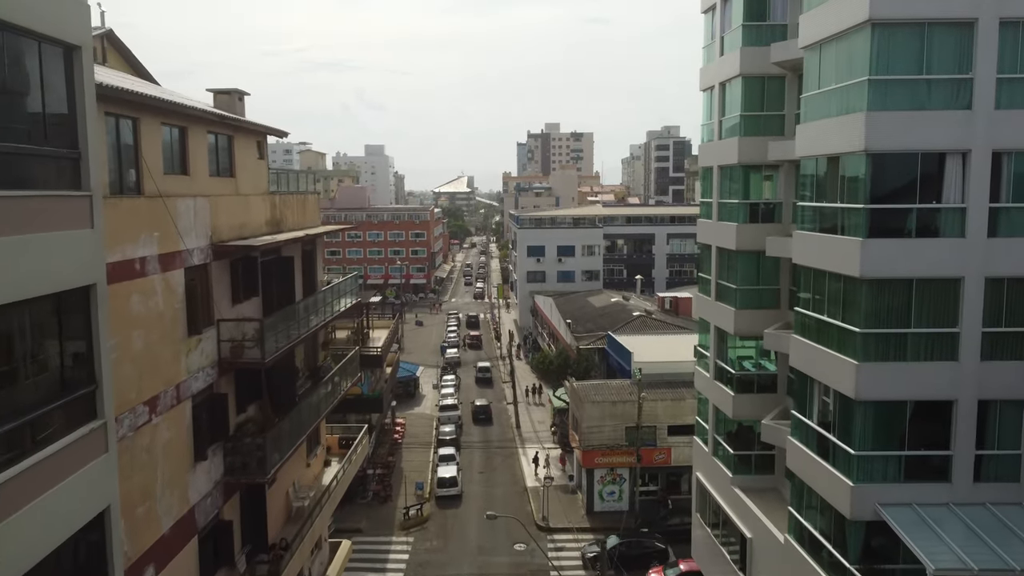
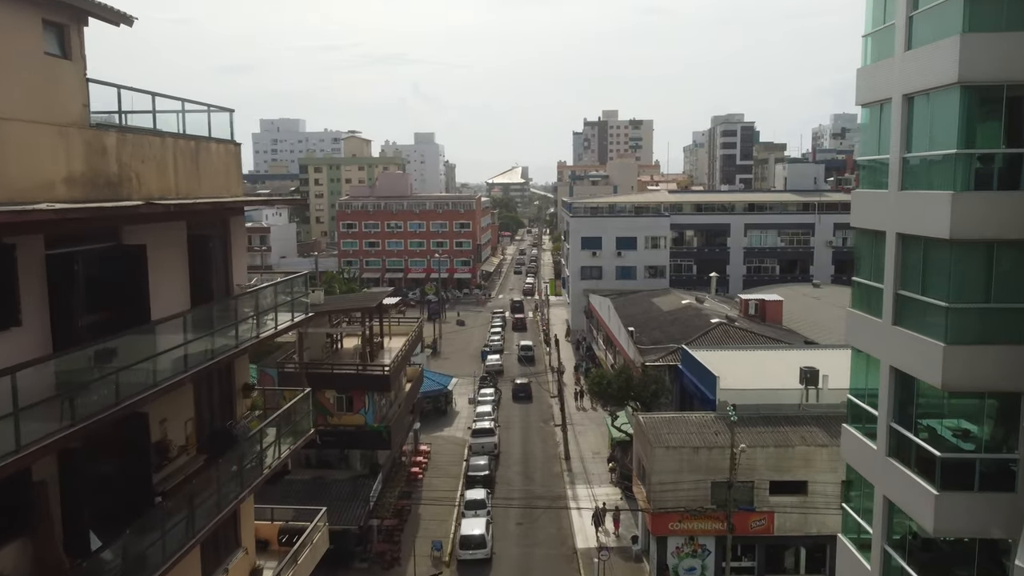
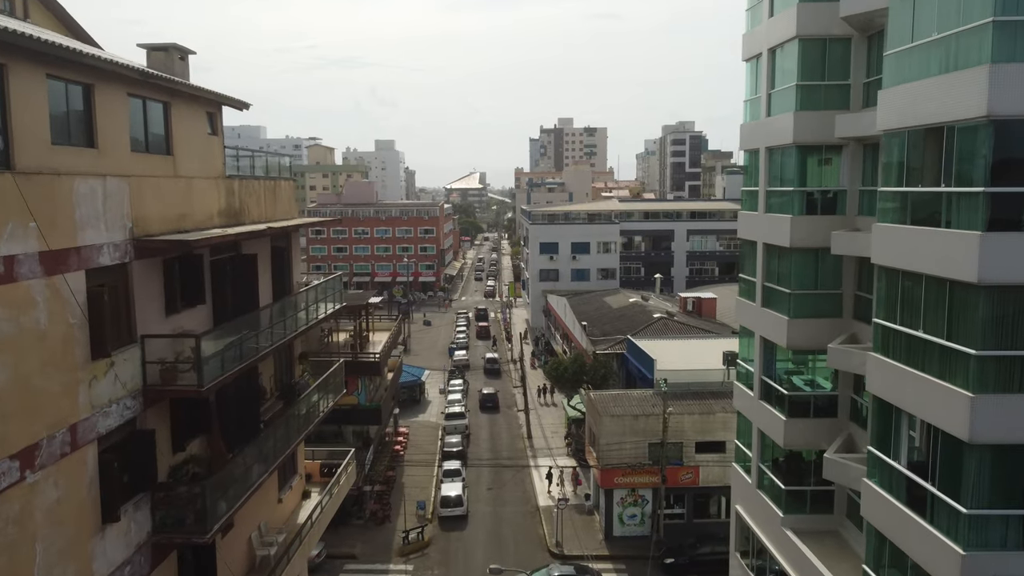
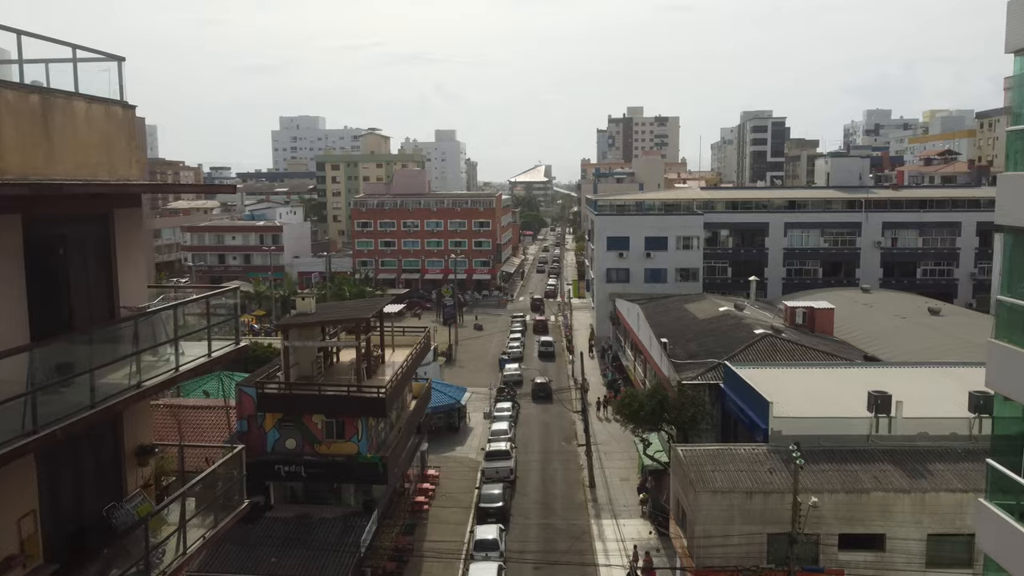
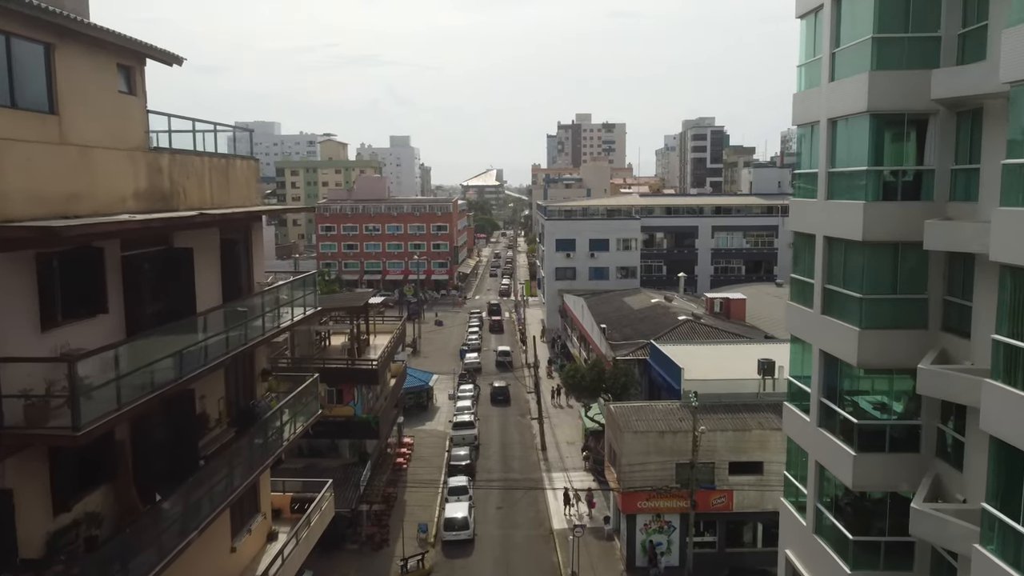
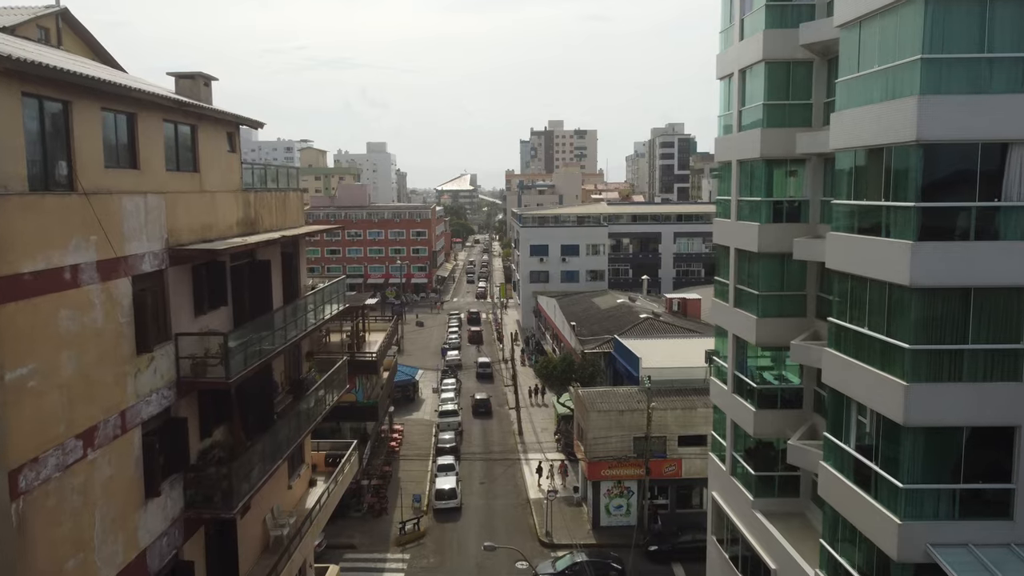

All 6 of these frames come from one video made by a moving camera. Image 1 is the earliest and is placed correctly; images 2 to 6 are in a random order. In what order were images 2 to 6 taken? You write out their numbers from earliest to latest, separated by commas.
6, 3, 5, 2, 4
